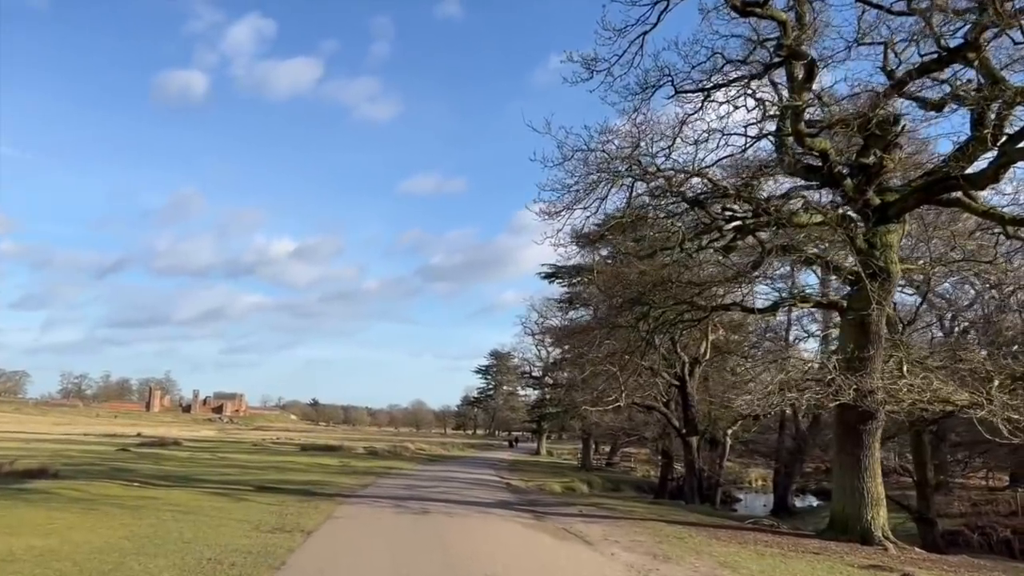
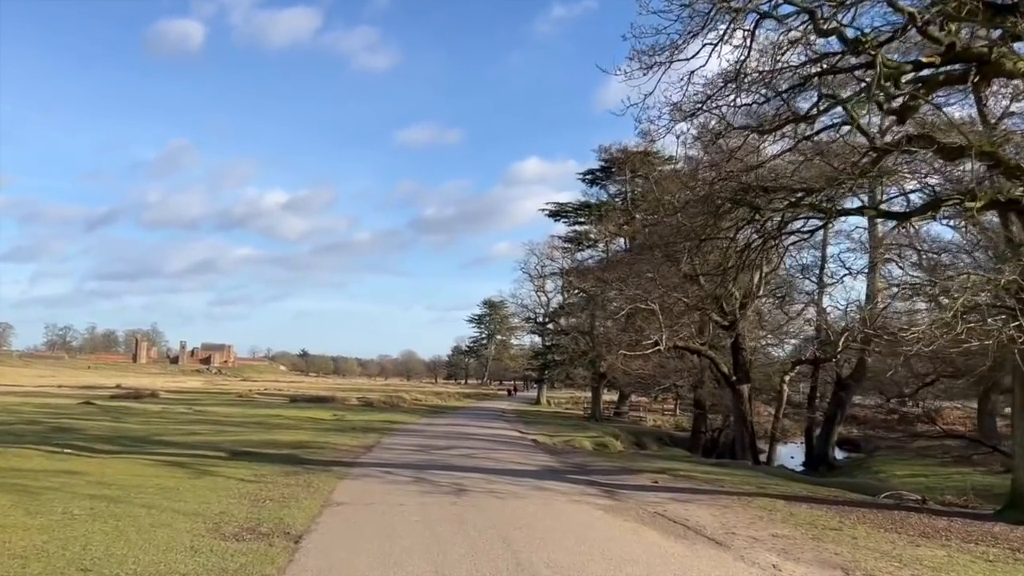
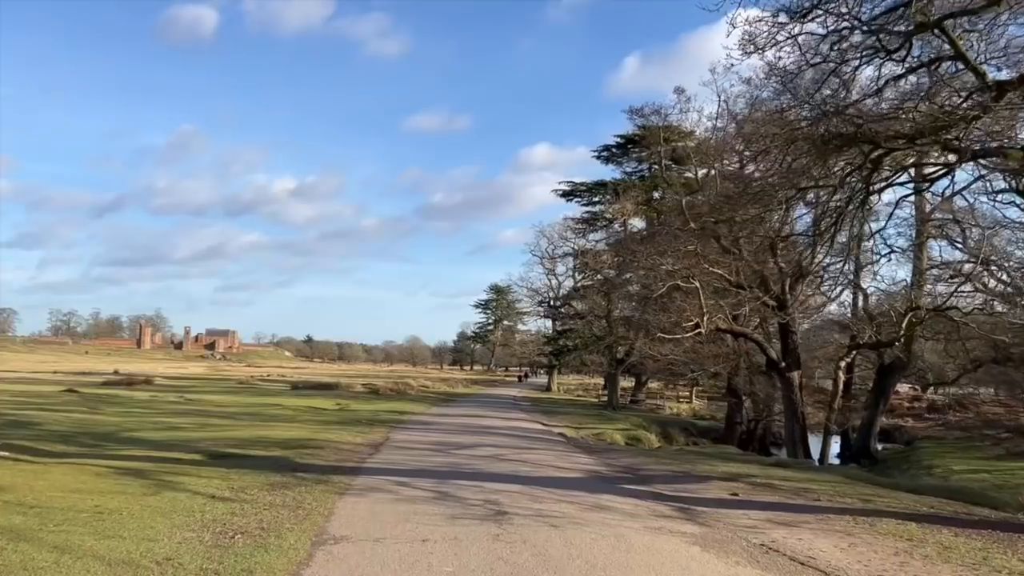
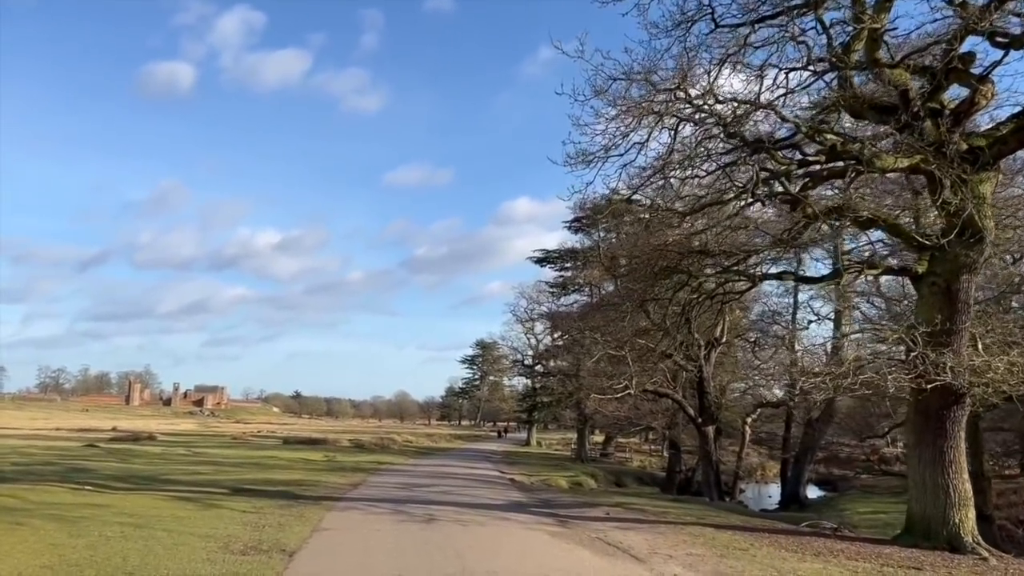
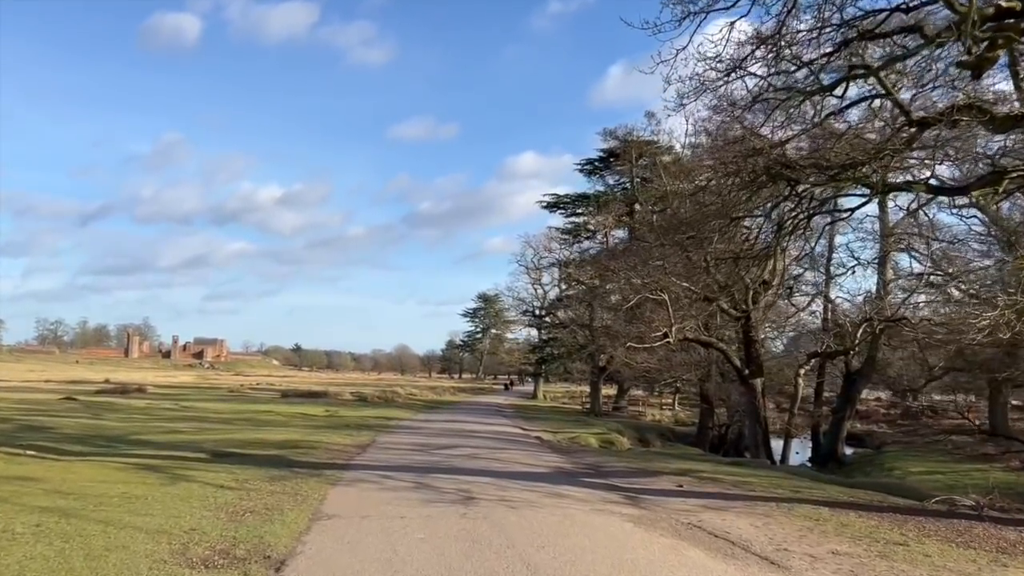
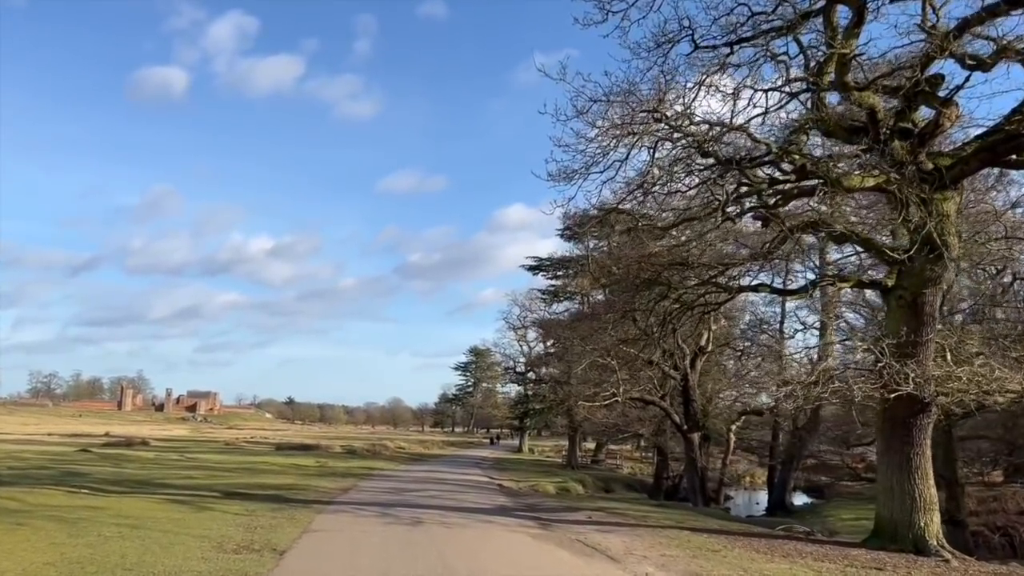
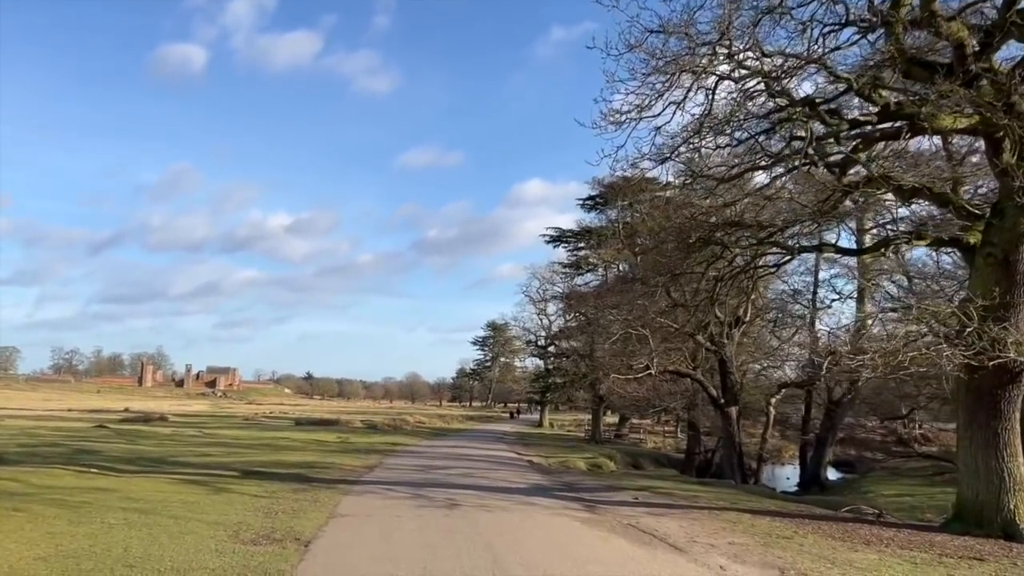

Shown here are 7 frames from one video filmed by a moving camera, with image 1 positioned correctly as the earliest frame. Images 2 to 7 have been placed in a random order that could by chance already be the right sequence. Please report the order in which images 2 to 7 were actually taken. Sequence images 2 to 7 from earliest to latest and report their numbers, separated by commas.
6, 4, 7, 2, 5, 3
